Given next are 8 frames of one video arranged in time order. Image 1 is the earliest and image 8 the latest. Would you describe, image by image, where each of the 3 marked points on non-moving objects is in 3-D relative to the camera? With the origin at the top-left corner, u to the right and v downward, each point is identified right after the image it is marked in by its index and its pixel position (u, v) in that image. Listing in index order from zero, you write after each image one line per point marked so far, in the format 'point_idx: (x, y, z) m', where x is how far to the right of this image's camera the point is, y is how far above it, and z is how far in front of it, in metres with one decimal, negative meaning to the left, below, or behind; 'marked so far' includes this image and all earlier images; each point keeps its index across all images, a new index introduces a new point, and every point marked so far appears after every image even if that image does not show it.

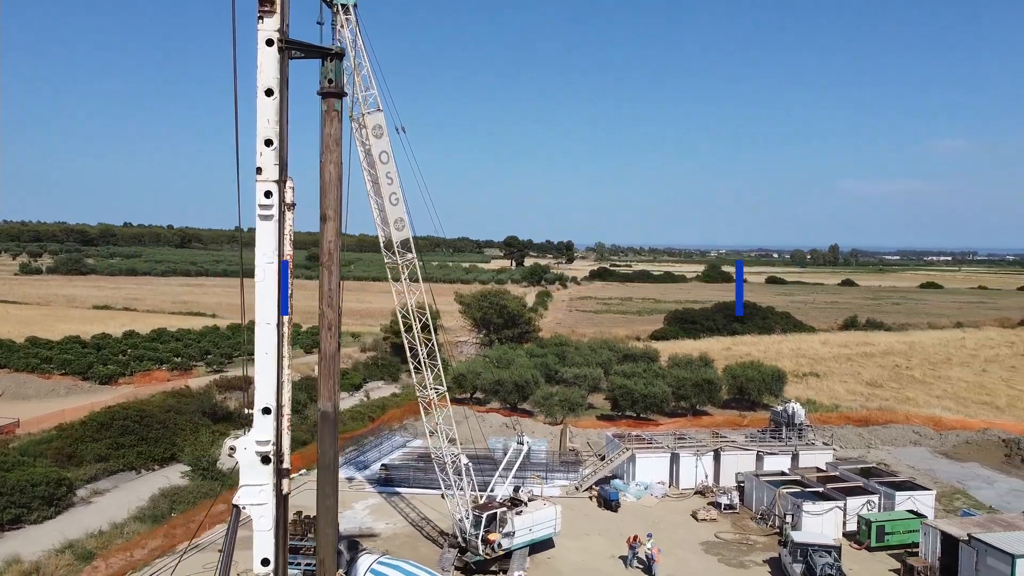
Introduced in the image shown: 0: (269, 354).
0: (-2.9, -0.8, +9.5) m
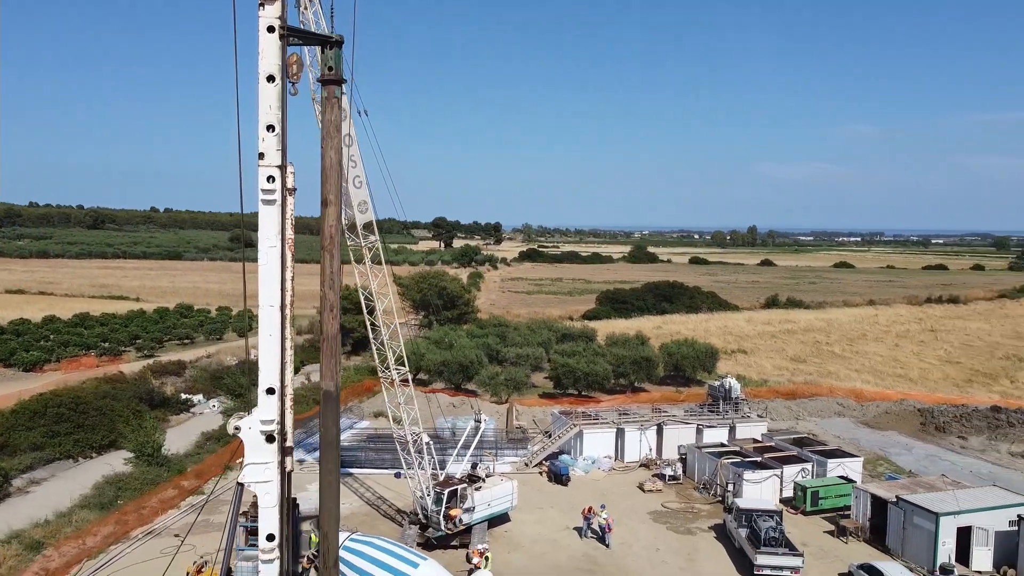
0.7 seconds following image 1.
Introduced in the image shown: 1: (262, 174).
0: (-2.9, -0.6, +9.7) m
1: (-3.0, +1.3, +9.6) m
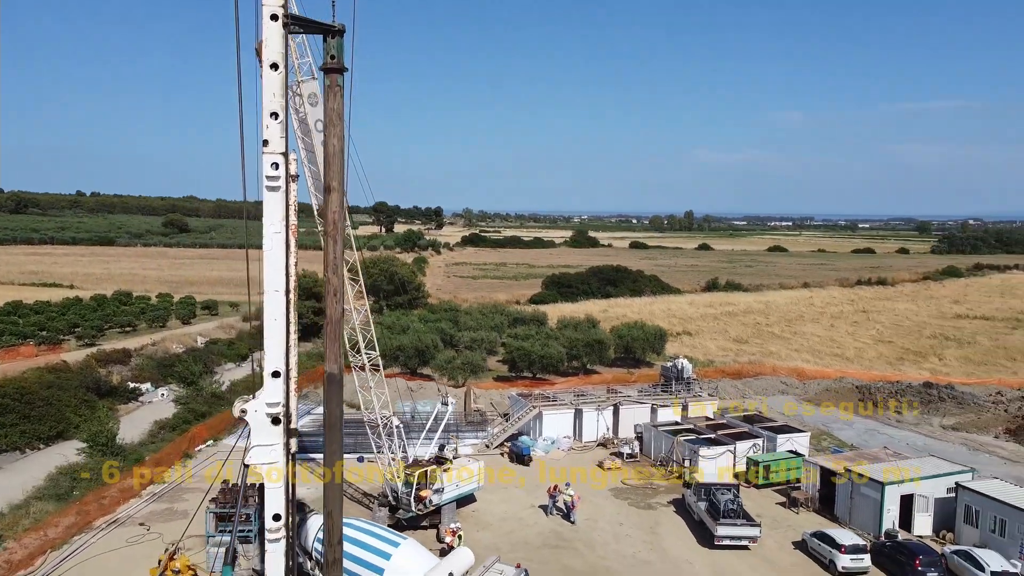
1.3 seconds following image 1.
0: (-2.9, -0.4, +9.9) m
1: (-3.0, +1.5, +9.8) m
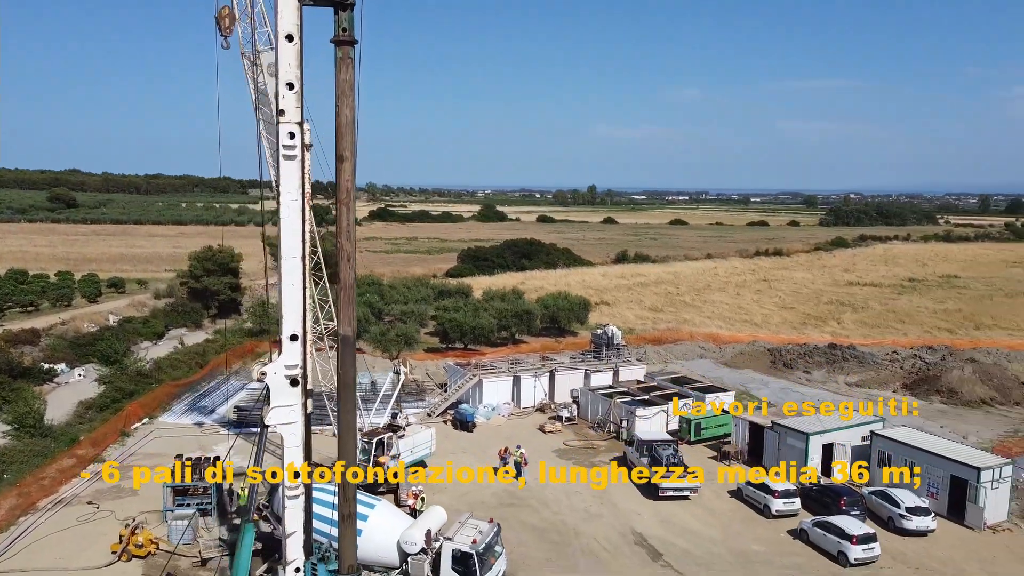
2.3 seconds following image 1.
0: (-2.7, 0.0, +10.3) m
1: (-2.8, +1.9, +10.0) m
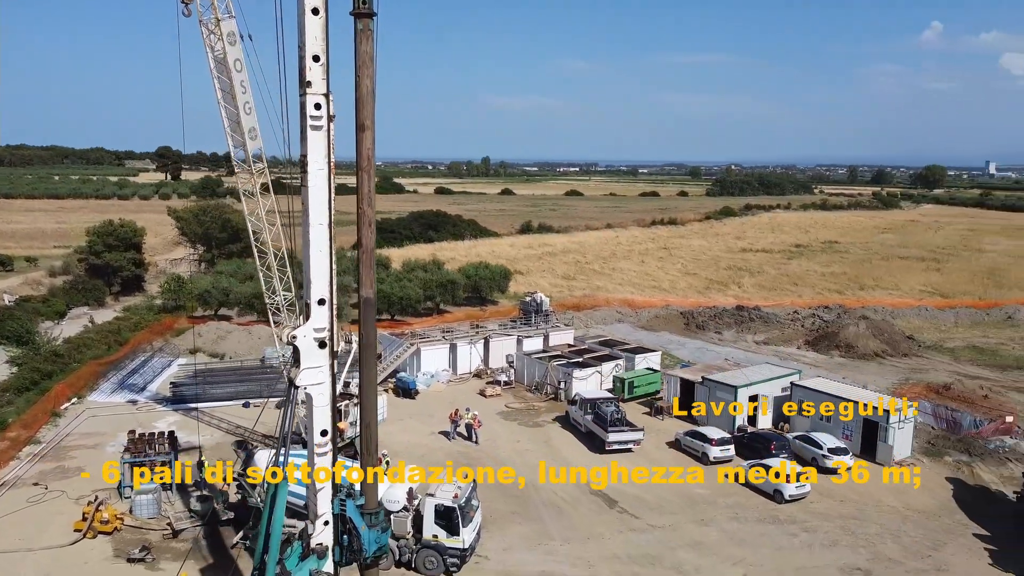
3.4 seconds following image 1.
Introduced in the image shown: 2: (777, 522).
0: (-2.5, +0.5, +10.7) m
1: (-2.6, +2.4, +10.4) m
2: (+6.4, -5.7, +19.6) m
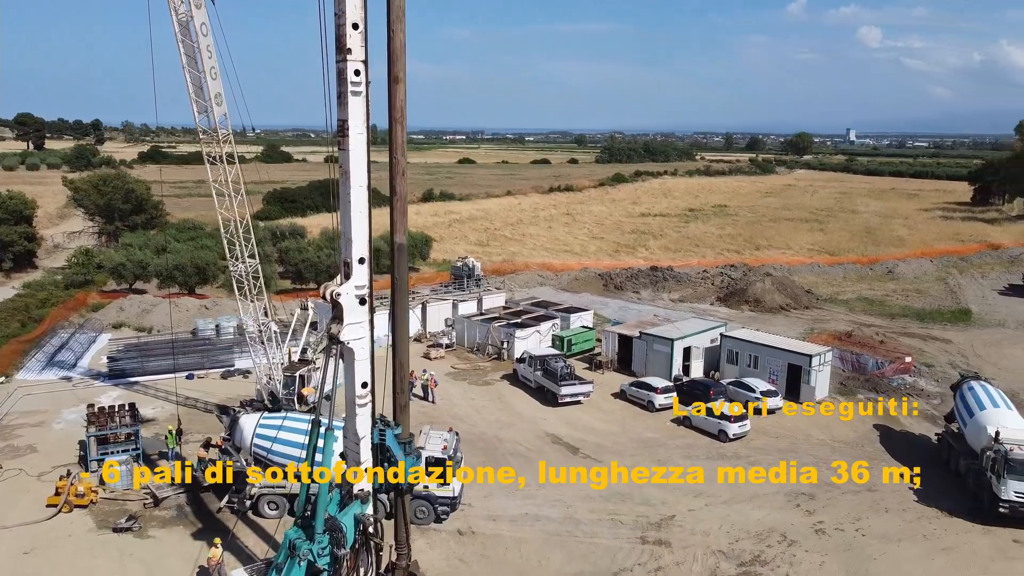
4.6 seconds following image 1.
0: (-2.1, +1.1, +11.2) m
1: (-2.2, +2.9, +10.8) m
2: (+5.7, -4.5, +21.6) m
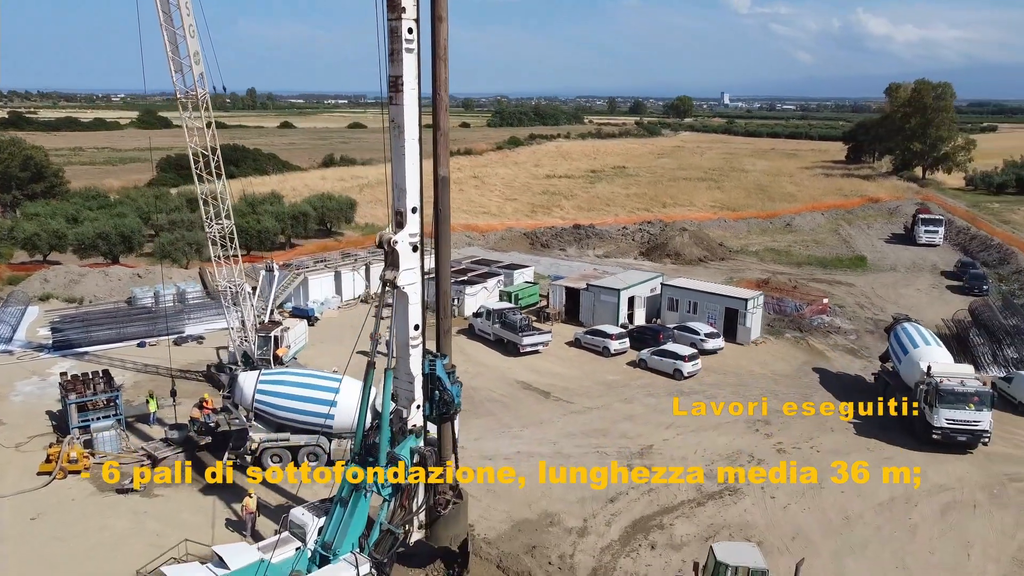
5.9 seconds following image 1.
0: (-1.4, +1.8, +11.9) m
1: (-1.5, +3.7, +11.4) m
2: (+5.0, -3.1, +23.4) m
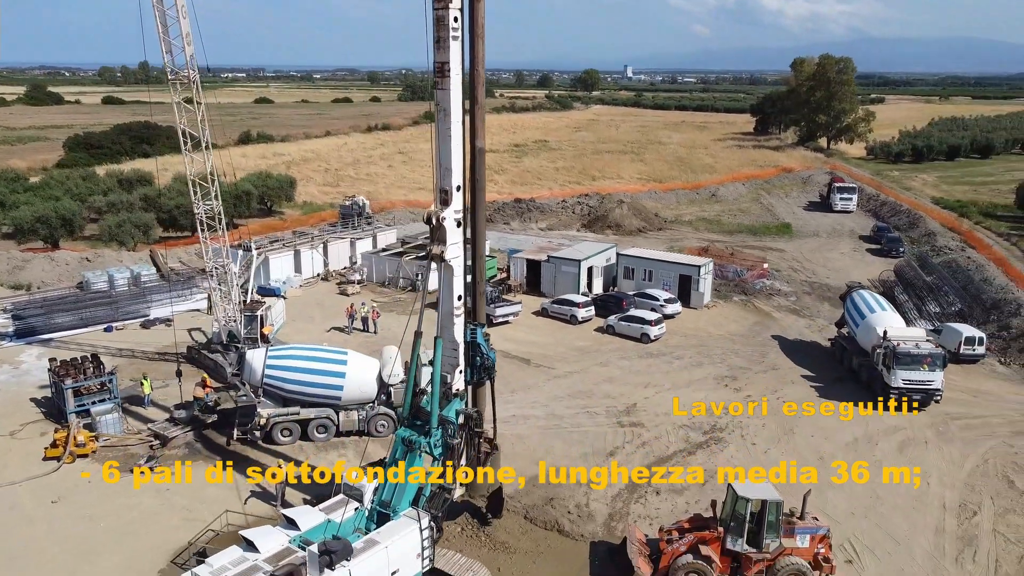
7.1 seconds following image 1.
0: (-0.8, +2.2, +12.7) m
1: (-0.9, +4.1, +12.2) m
2: (+4.4, -2.1, +25.1) m
